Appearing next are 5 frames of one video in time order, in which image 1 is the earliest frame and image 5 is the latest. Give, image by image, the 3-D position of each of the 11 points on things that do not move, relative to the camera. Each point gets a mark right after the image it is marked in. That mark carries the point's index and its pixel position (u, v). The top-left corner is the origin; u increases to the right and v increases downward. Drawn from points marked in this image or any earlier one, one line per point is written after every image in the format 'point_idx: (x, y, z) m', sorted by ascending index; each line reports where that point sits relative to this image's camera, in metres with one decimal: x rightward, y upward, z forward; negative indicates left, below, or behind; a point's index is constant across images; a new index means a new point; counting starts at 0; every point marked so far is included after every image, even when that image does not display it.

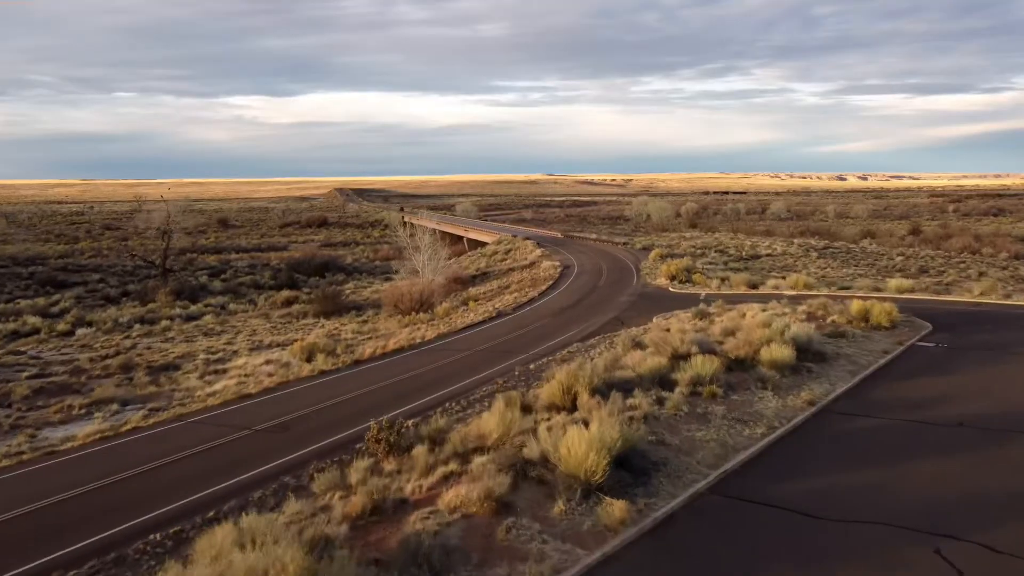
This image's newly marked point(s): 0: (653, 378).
0: (+2.5, -1.6, +14.8) m
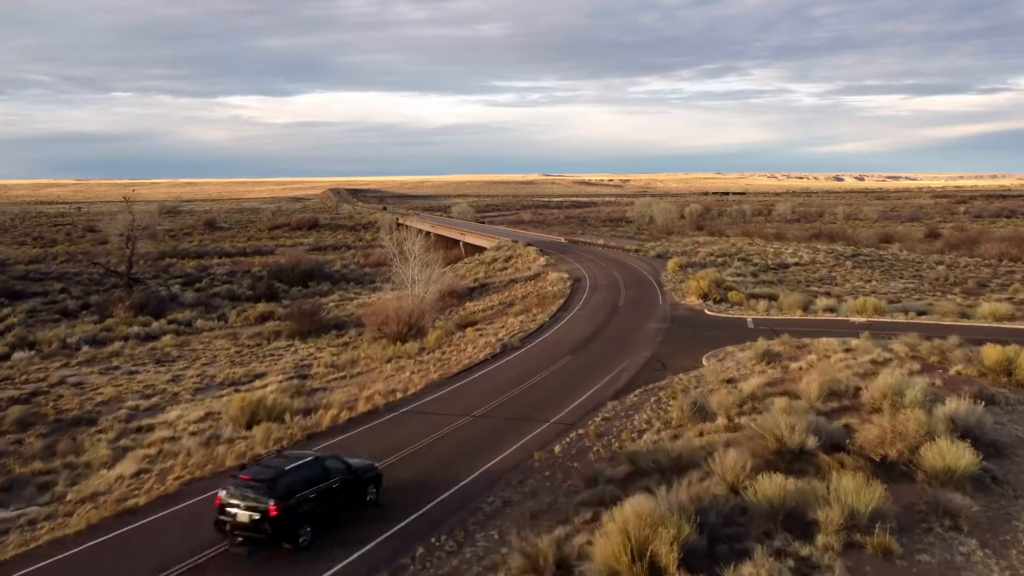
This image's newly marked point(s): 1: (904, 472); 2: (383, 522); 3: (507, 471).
0: (+2.8, -2.4, +8.9) m
1: (+4.7, -2.2, +10.2) m
2: (-1.6, -3.0, +10.7) m
3: (-0.1, -2.7, +12.6) m
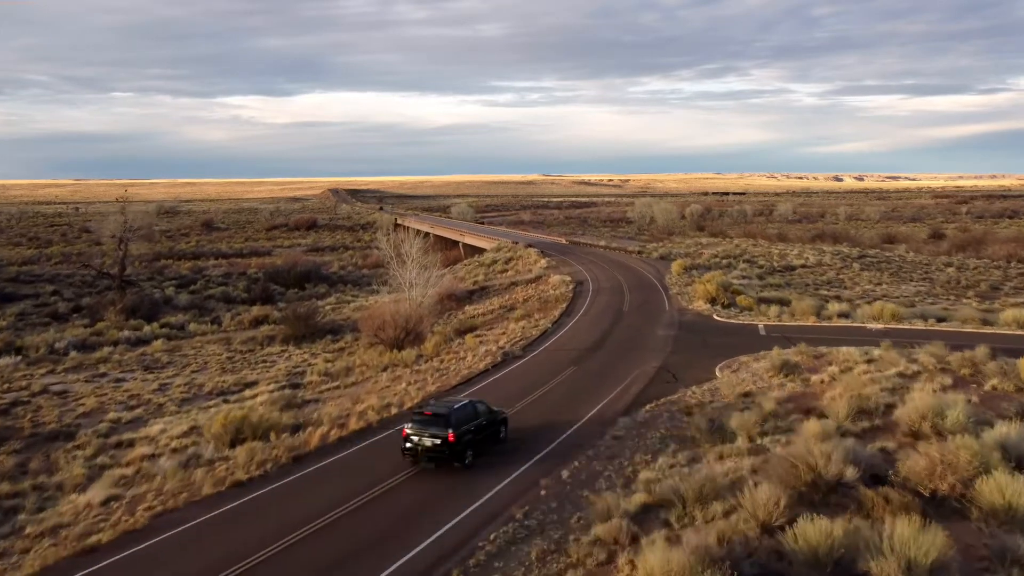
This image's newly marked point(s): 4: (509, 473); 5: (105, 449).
0: (+2.8, -2.6, +7.8) m
1: (+4.8, -2.4, +9.1) m
2: (-1.6, -3.1, +9.6) m
3: (0.0, -2.9, +11.5) m
4: (0.0, -2.8, +12.8) m
5: (-8.8, -3.5, +18.4) m
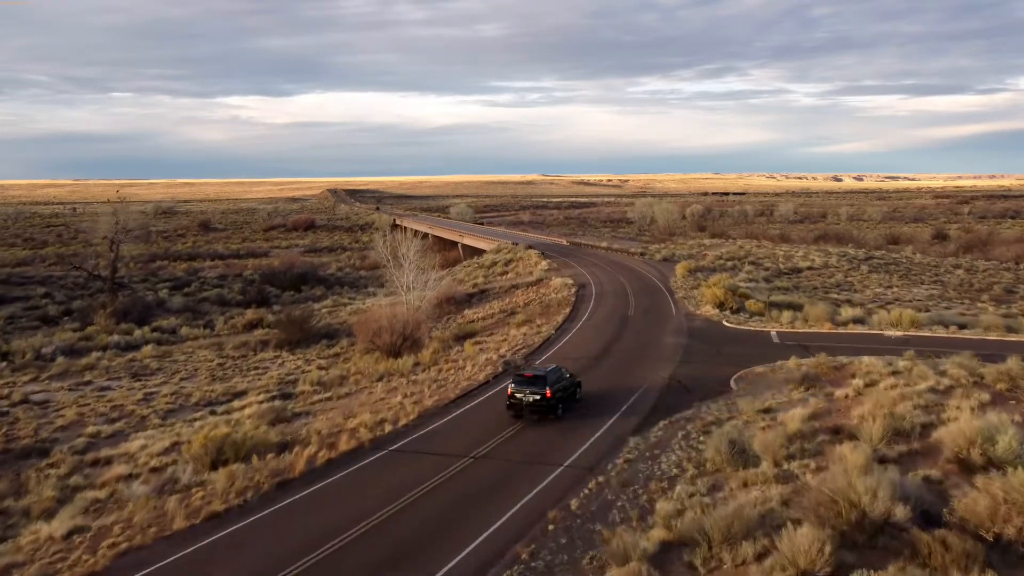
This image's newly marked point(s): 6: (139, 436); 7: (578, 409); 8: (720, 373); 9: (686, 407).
0: (+2.9, -2.7, +6.7) m
1: (+4.8, -2.5, +7.9) m
2: (-1.5, -3.3, +8.5) m
3: (0.0, -3.0, +10.3) m
4: (0.0, -2.9, +11.7) m
5: (-8.8, -3.7, +17.2) m
6: (-8.7, -3.4, +19.7) m
7: (+1.3, -2.4, +16.8) m
8: (+4.8, -2.0, +19.7) m
9: (+3.4, -2.4, +16.8) m
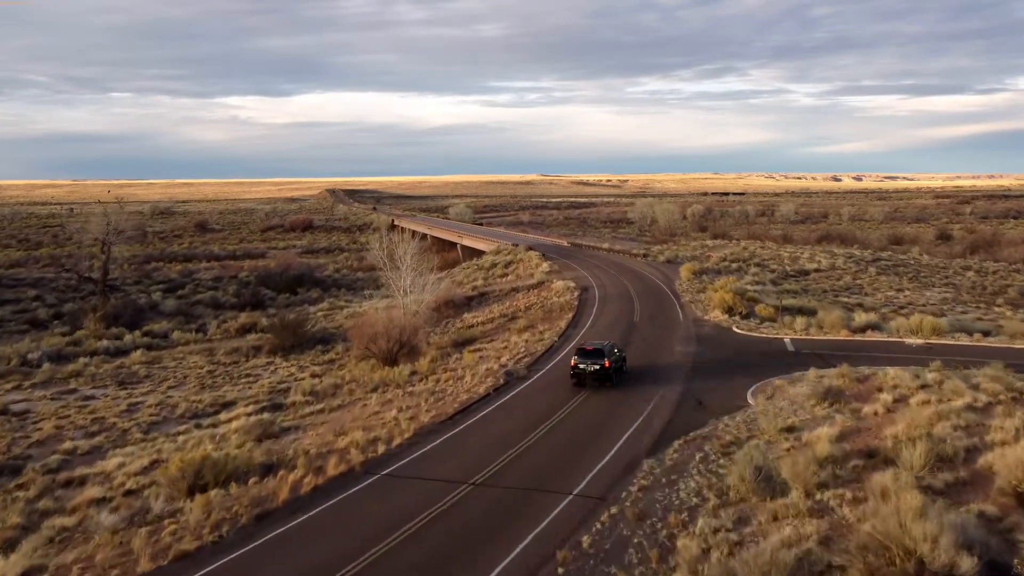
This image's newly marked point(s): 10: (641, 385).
0: (+2.9, -2.9, +5.5) m
1: (+4.9, -2.7, +6.8) m
2: (-1.5, -3.4, +7.3) m
3: (+0.1, -3.2, +9.2) m
4: (+0.1, -3.1, +10.5) m
5: (-8.7, -3.8, +16.1) m
6: (-8.6, -3.6, +18.5) m
7: (+1.3, -2.5, +15.6) m
8: (+4.9, -2.1, +18.6) m
9: (+3.5, -2.5, +15.6) m
10: (+2.9, -2.2, +19.1) m
